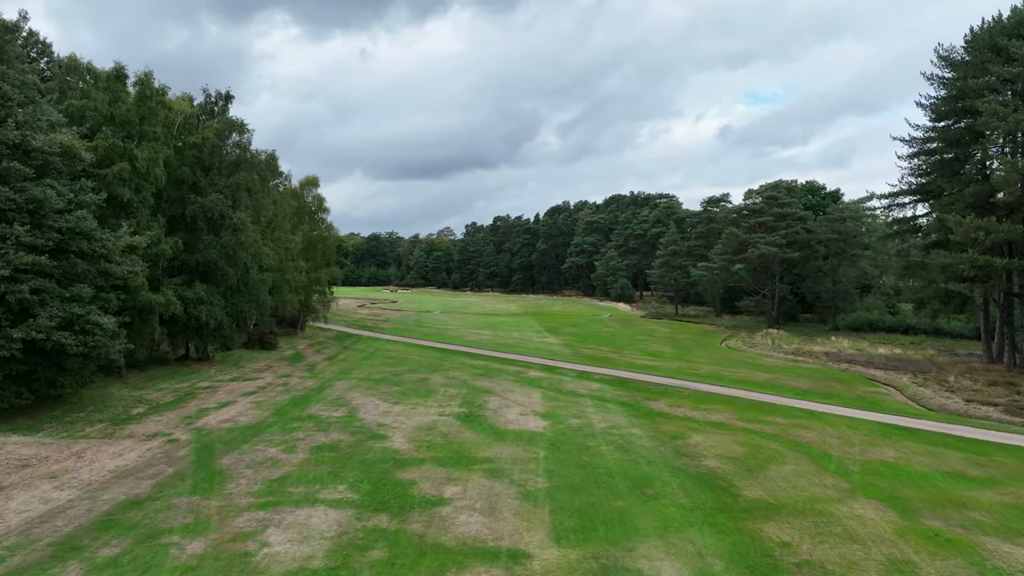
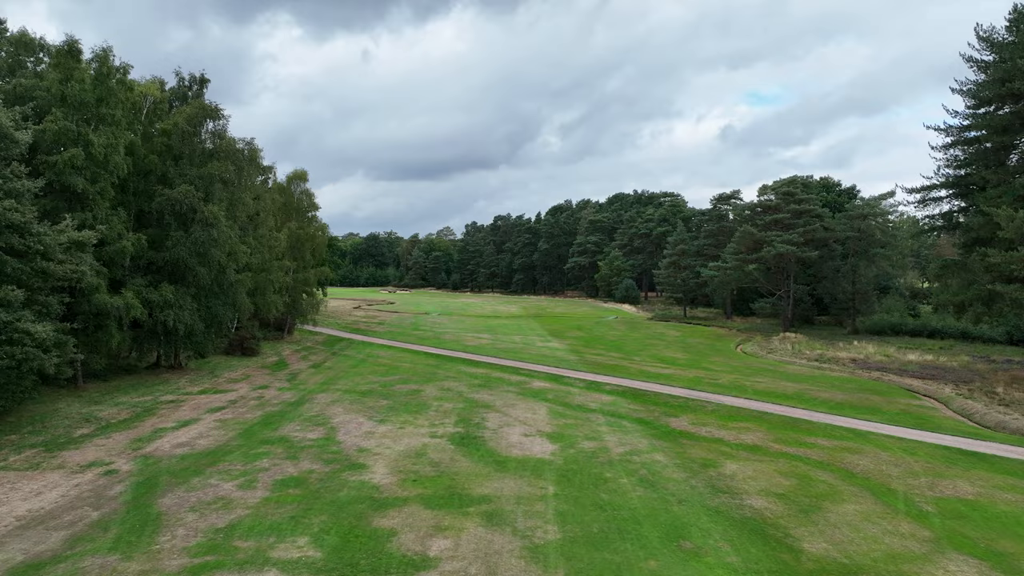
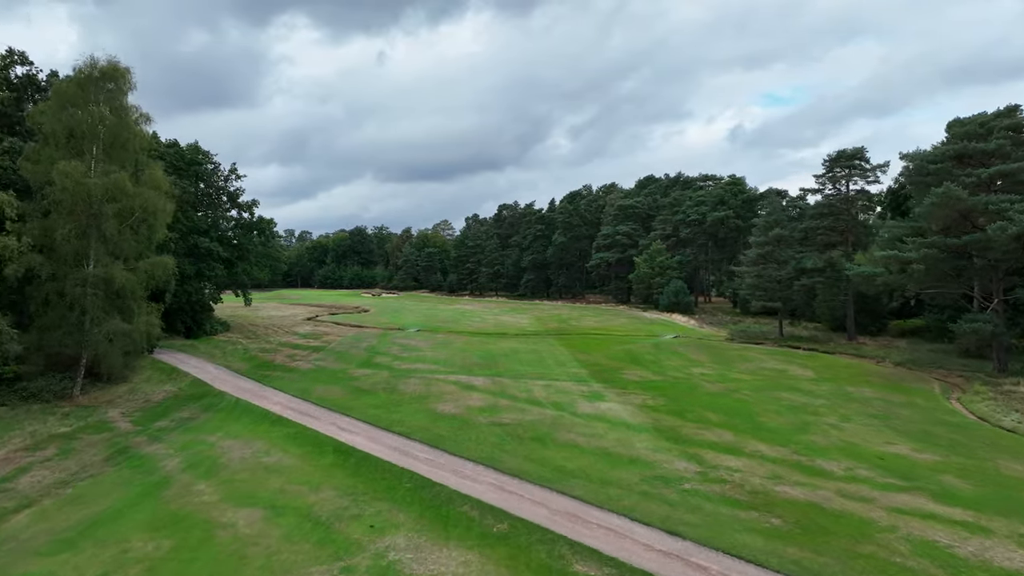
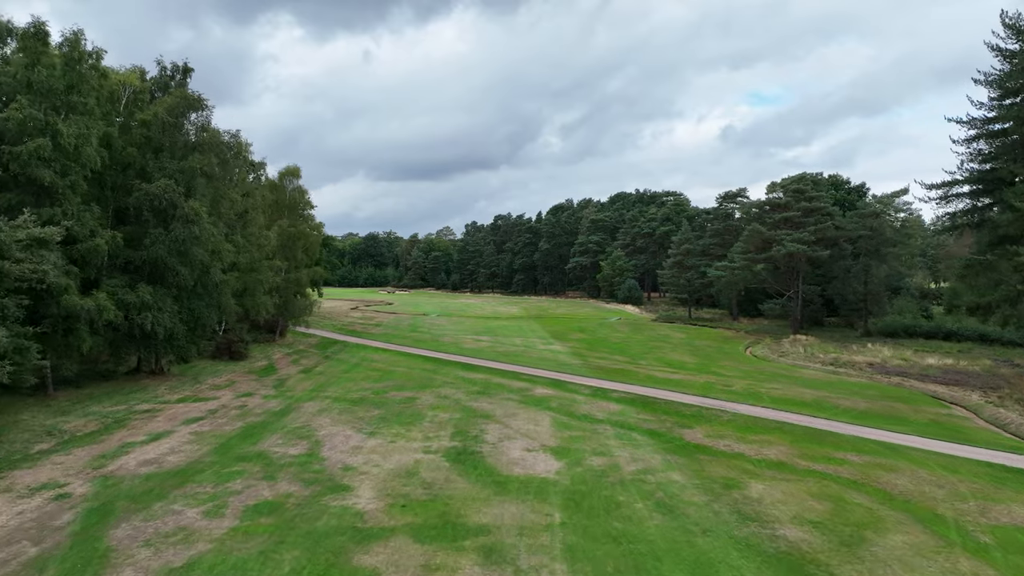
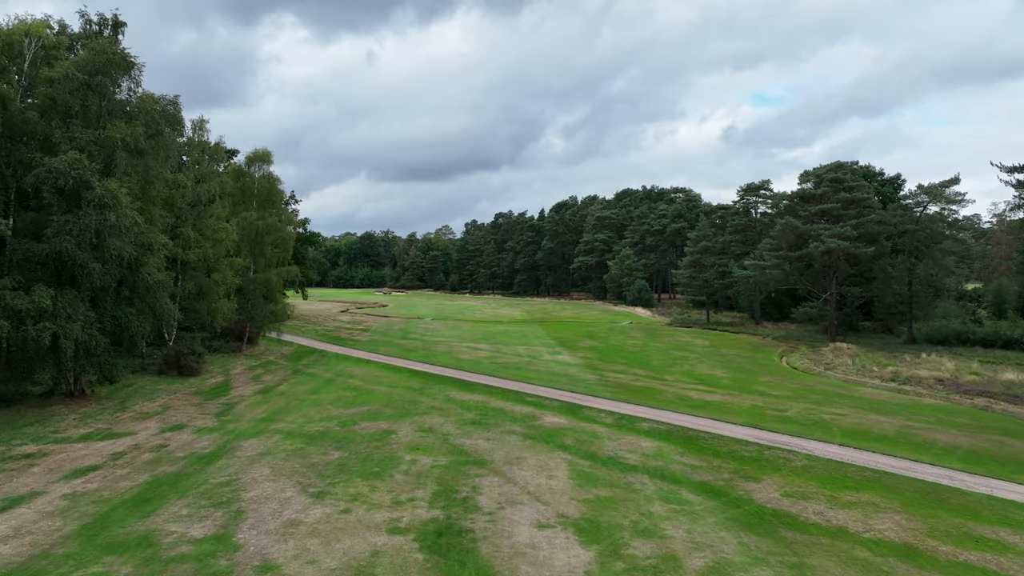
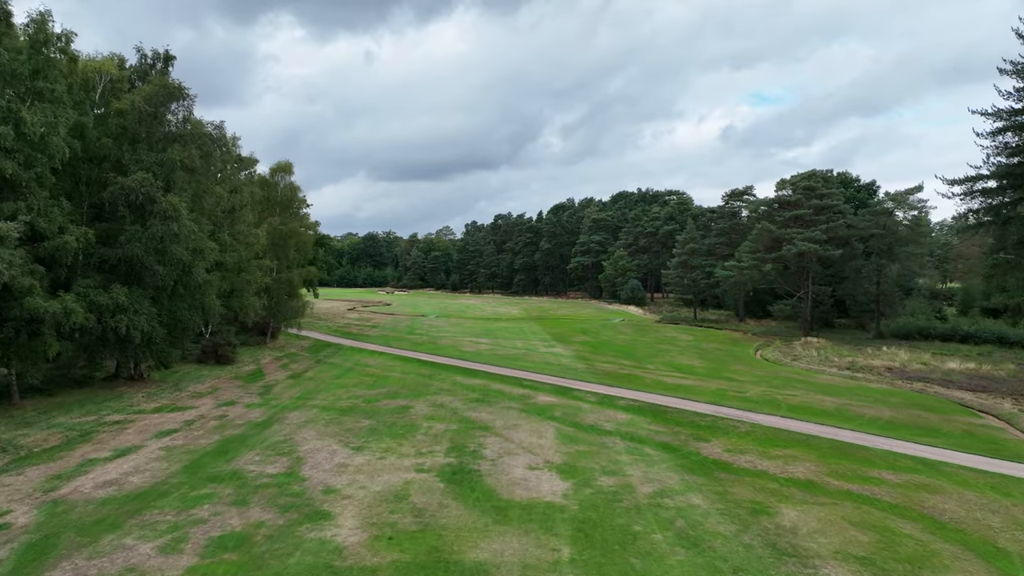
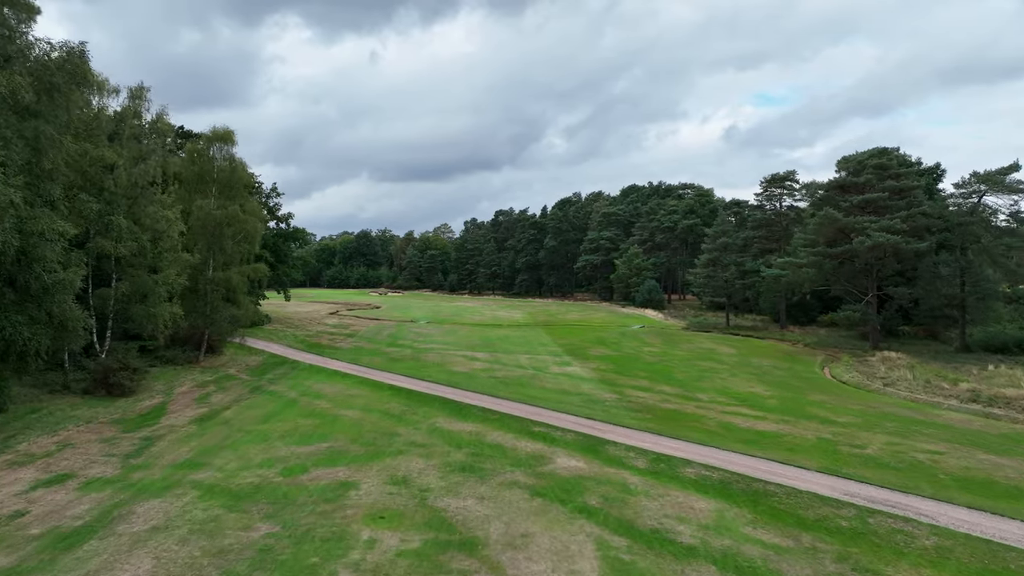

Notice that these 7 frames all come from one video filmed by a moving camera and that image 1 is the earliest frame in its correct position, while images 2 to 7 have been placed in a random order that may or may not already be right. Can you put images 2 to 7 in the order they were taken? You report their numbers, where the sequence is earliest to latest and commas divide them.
2, 4, 6, 5, 7, 3
